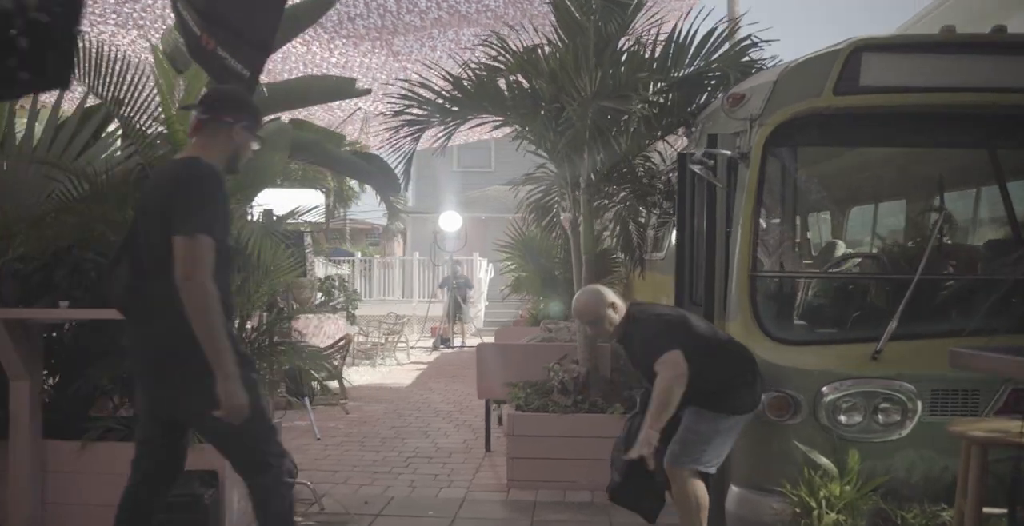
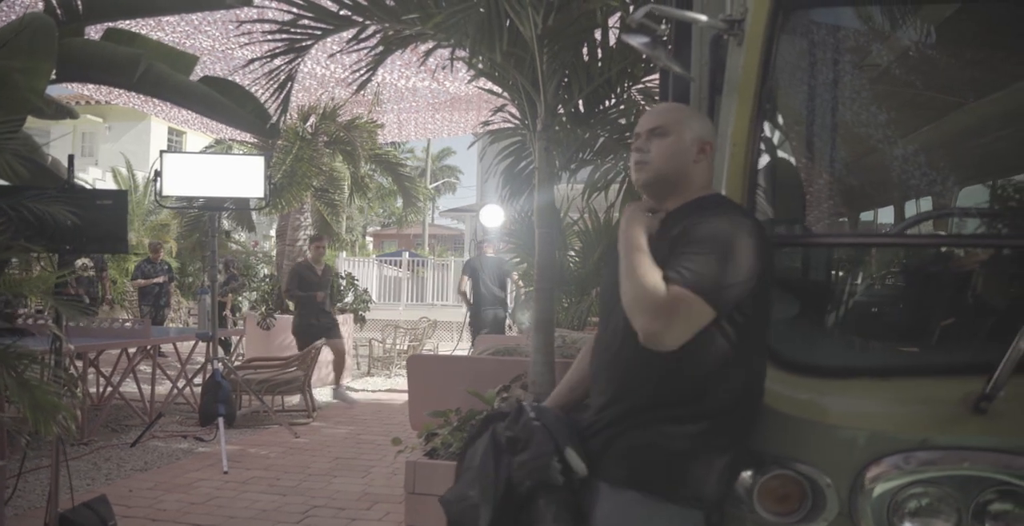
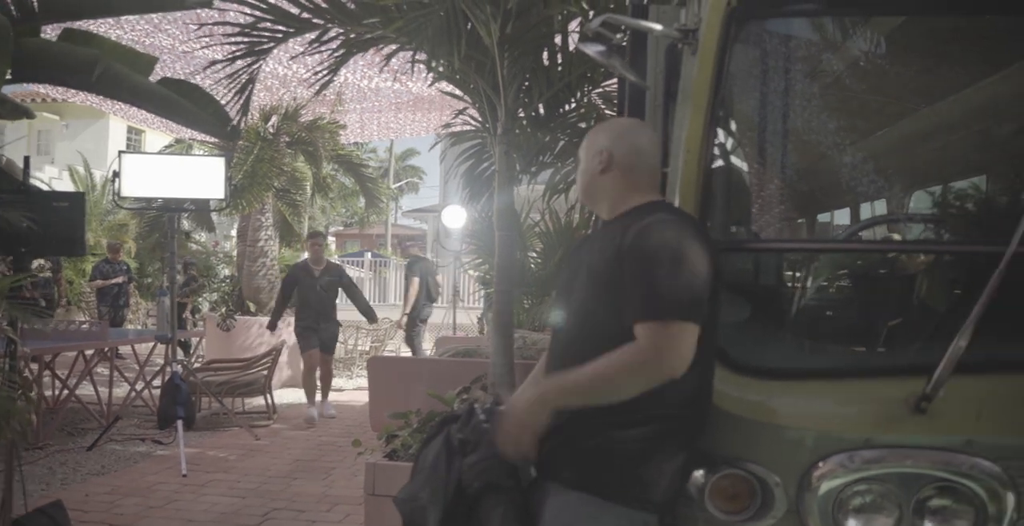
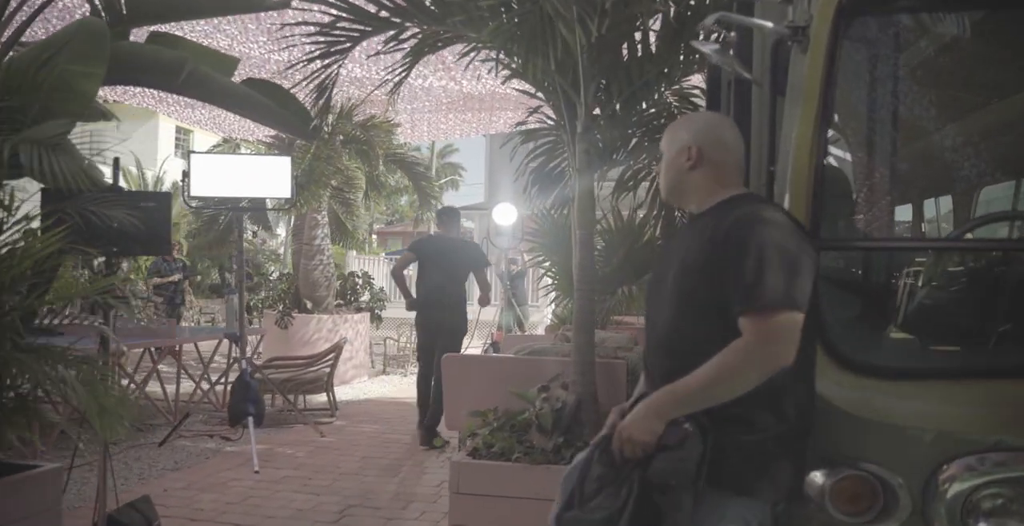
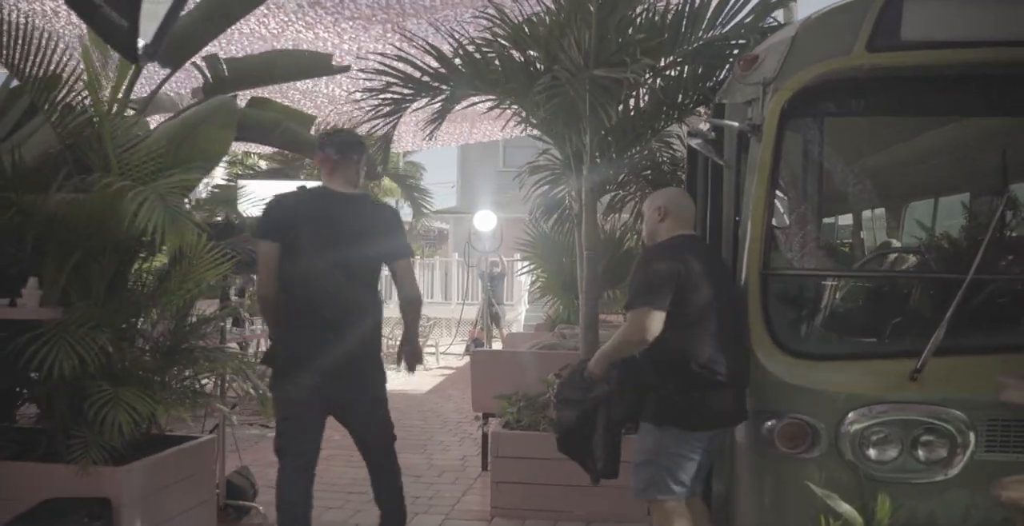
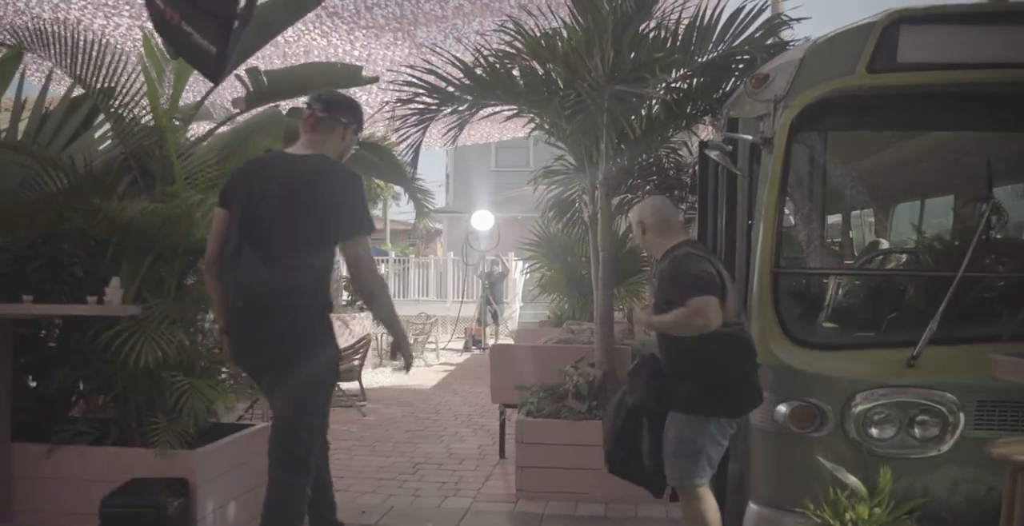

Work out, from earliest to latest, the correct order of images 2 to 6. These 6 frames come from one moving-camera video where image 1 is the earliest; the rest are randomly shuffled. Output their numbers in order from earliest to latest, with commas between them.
6, 5, 4, 2, 3
